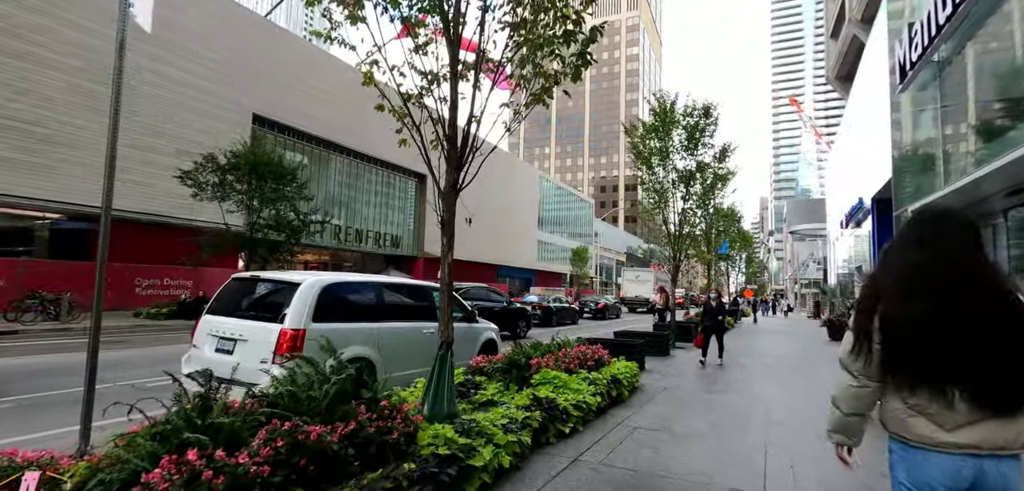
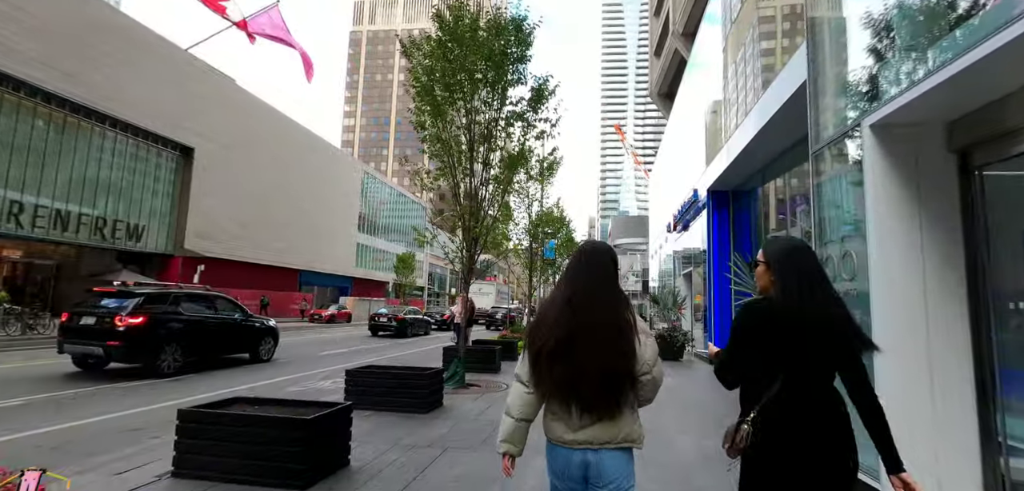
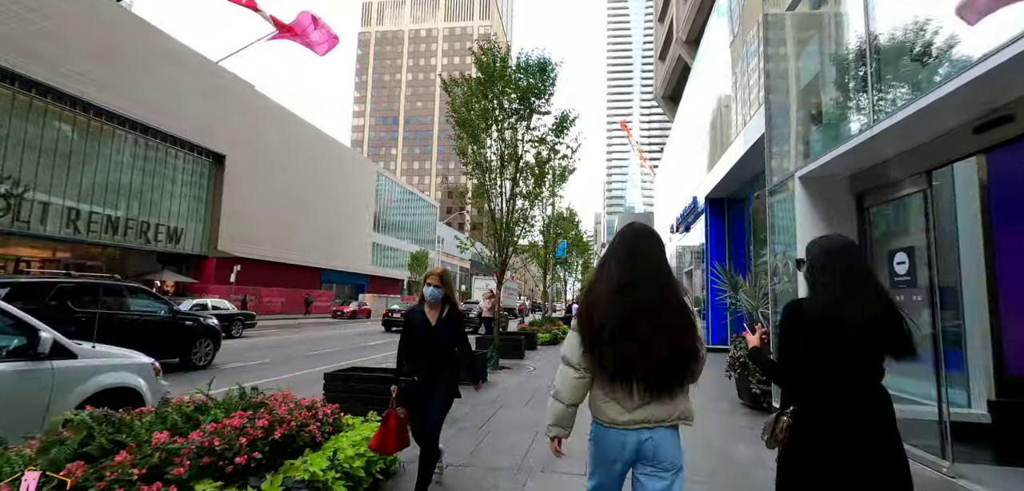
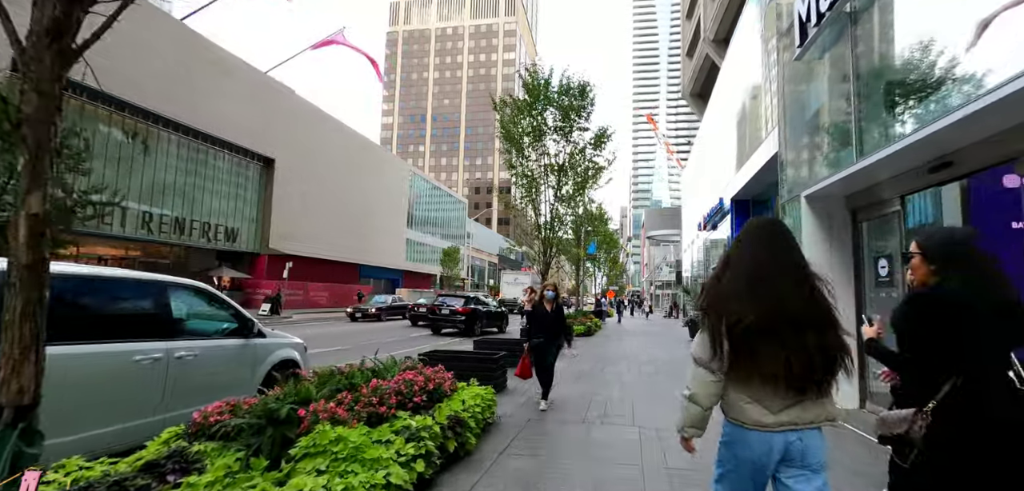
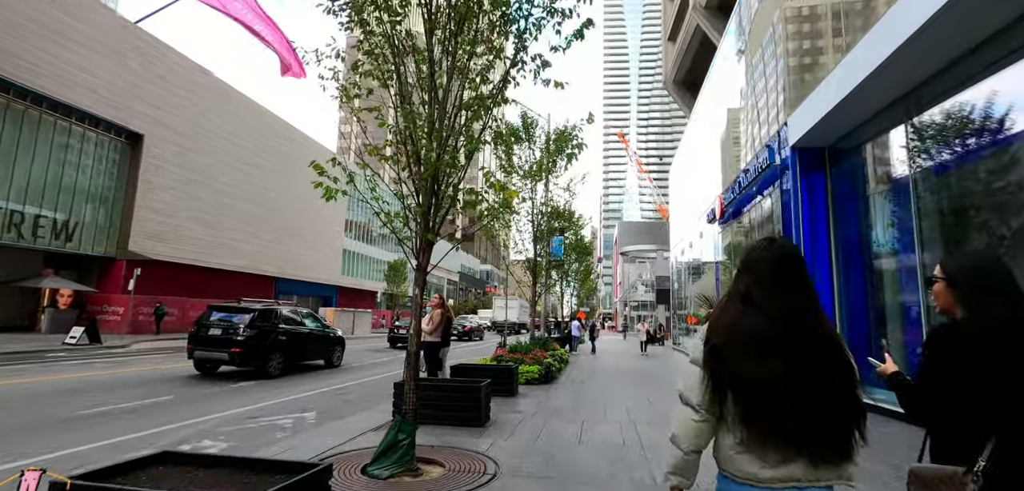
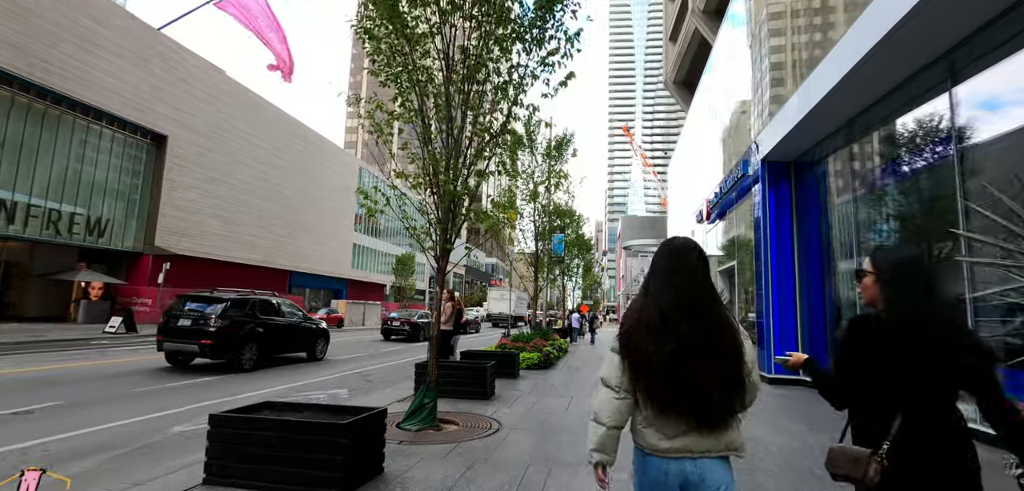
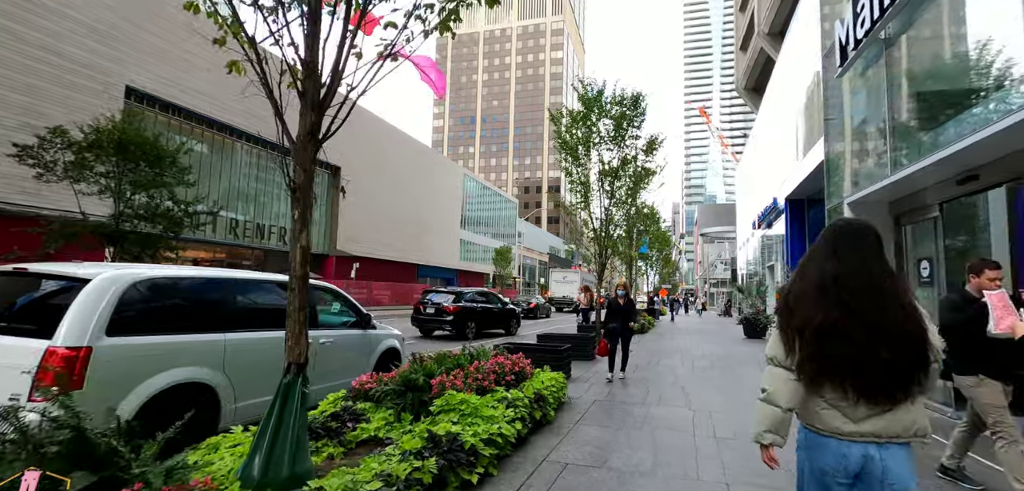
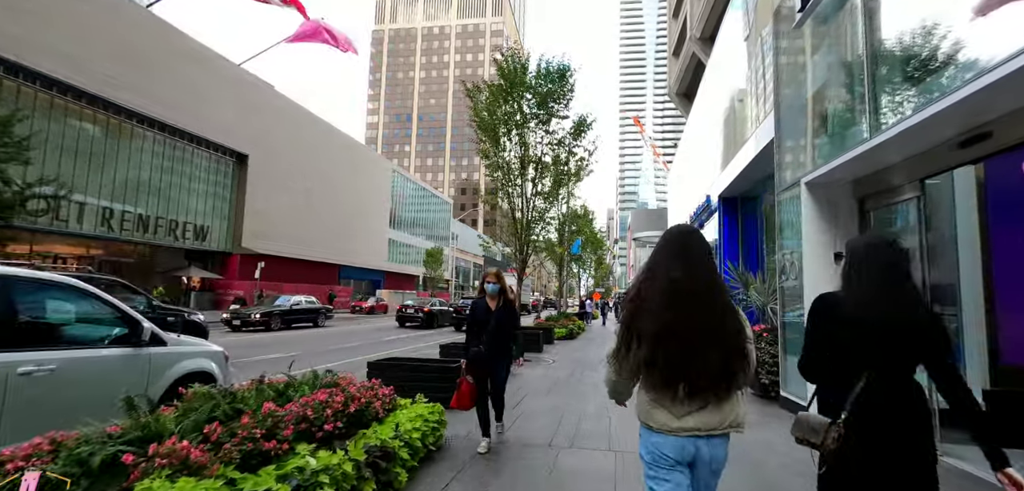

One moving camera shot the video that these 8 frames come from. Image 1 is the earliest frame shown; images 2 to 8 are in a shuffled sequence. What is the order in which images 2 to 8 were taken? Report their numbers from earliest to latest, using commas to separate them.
7, 4, 8, 3, 2, 6, 5
